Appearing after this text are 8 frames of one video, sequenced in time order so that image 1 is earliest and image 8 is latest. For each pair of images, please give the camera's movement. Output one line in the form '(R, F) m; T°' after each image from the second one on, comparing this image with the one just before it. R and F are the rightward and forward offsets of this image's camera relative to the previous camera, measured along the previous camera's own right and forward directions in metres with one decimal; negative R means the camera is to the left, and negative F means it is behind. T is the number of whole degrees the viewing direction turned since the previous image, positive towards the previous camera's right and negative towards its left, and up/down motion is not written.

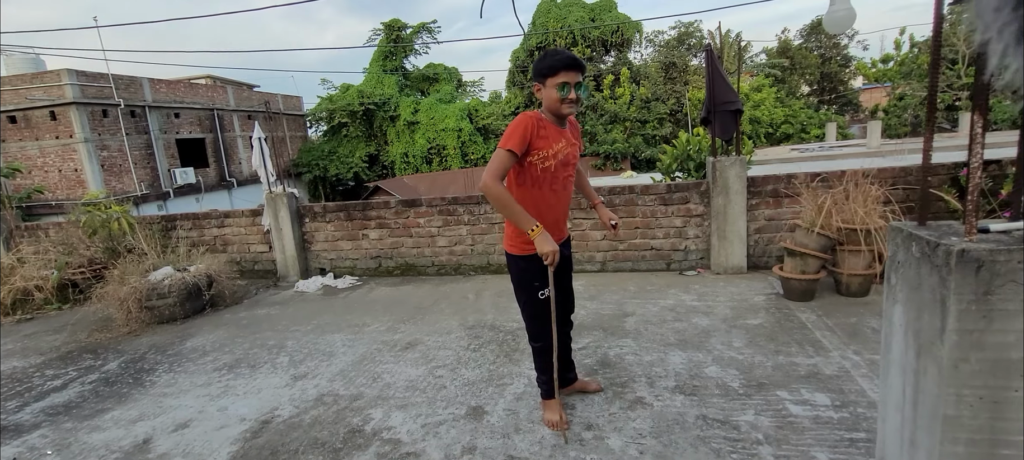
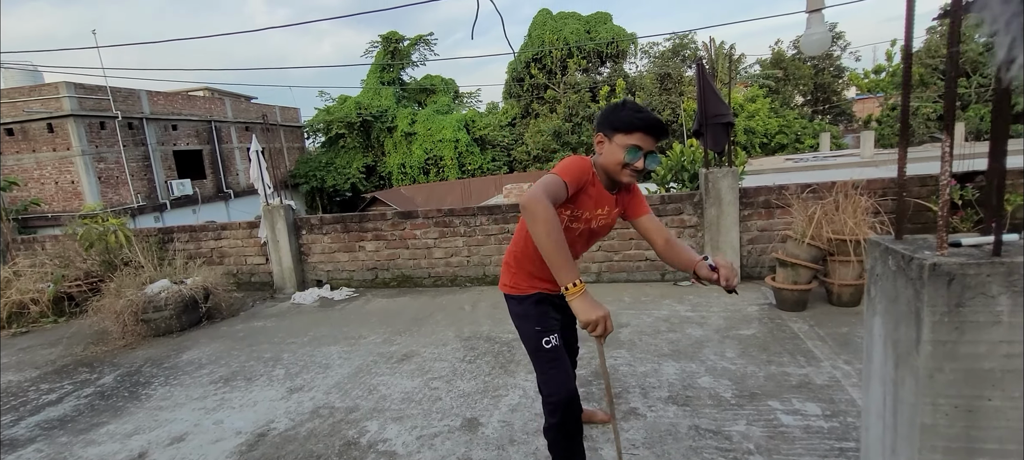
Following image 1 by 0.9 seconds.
(0.0, 0.0) m; 0°
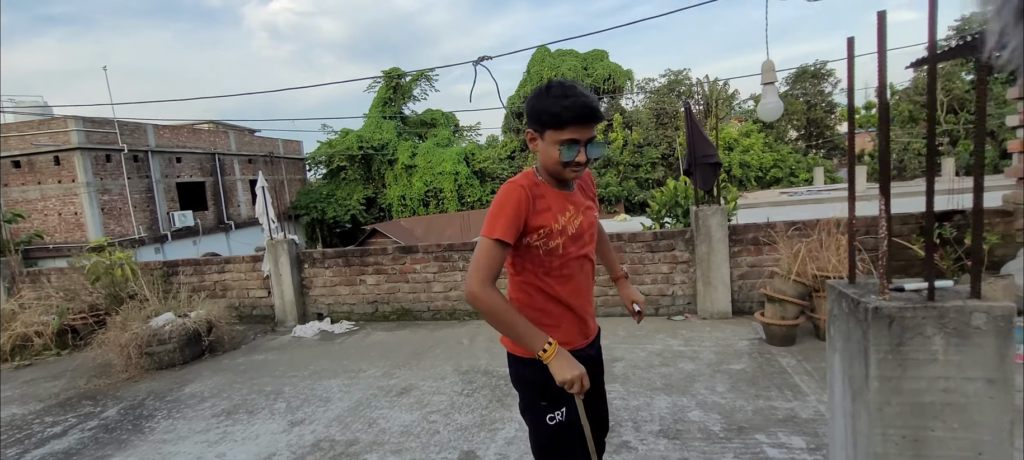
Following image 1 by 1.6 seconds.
(0.0, -0.1) m; 0°
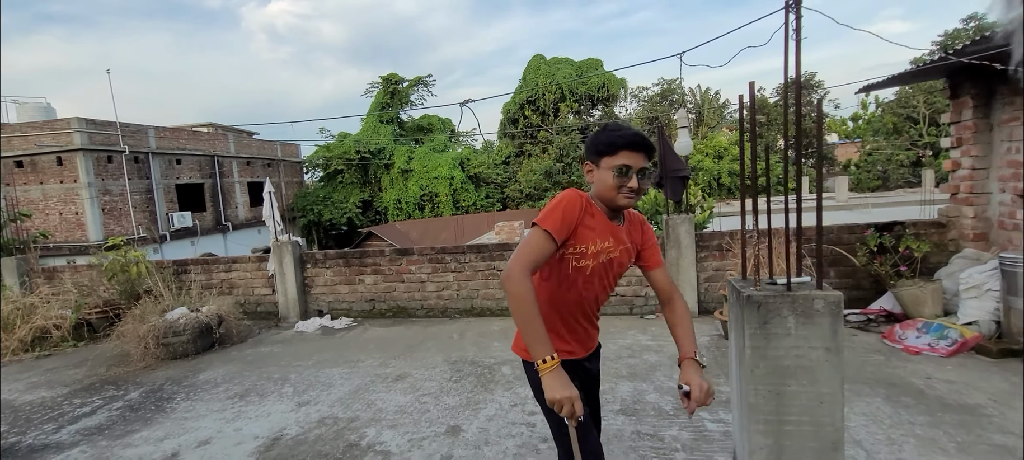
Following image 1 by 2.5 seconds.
(+0.1, -0.4) m; +1°
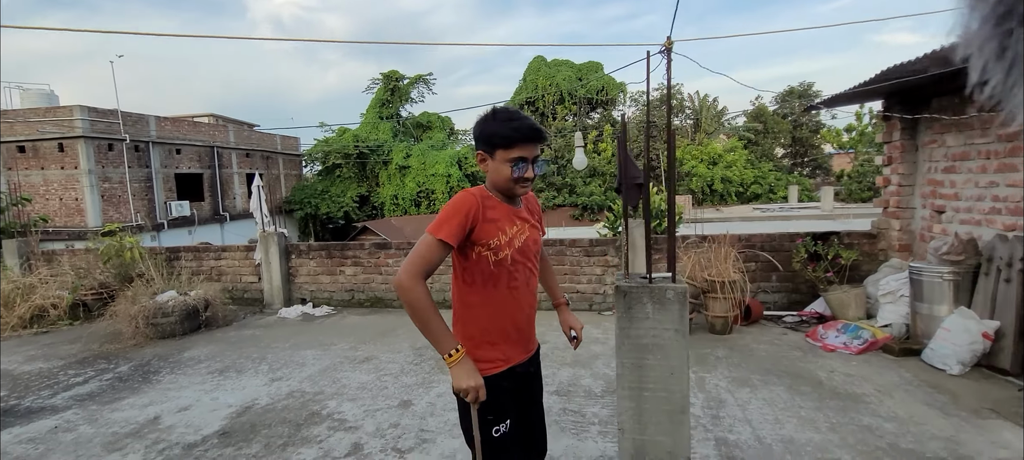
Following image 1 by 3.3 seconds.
(+0.3, -0.4) m; 0°
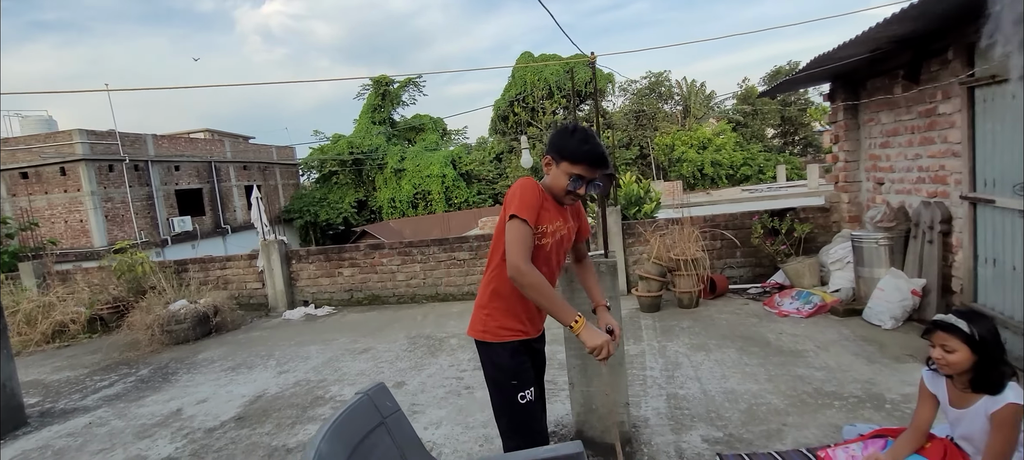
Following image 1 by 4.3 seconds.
(+0.2, -0.4) m; 0°
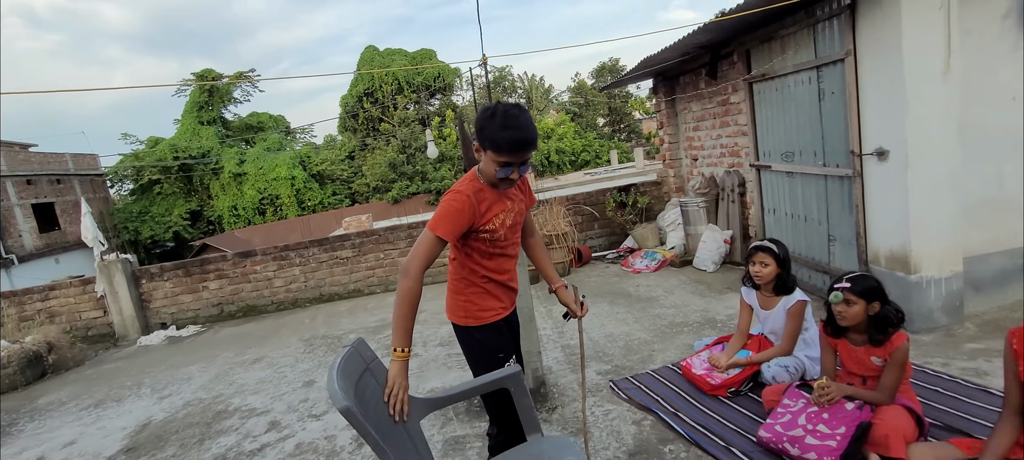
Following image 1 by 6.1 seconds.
(-0.3, -0.3) m; +16°
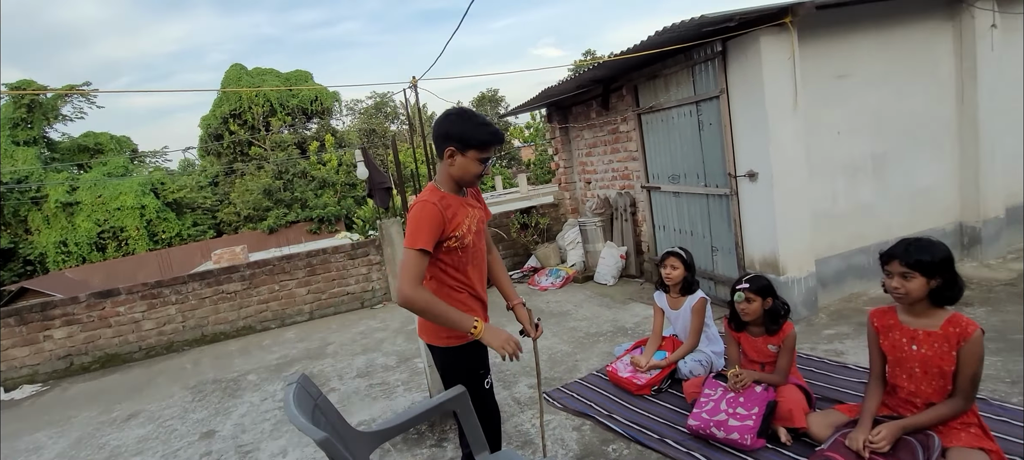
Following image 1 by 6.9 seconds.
(-0.3, 0.0) m; +14°
